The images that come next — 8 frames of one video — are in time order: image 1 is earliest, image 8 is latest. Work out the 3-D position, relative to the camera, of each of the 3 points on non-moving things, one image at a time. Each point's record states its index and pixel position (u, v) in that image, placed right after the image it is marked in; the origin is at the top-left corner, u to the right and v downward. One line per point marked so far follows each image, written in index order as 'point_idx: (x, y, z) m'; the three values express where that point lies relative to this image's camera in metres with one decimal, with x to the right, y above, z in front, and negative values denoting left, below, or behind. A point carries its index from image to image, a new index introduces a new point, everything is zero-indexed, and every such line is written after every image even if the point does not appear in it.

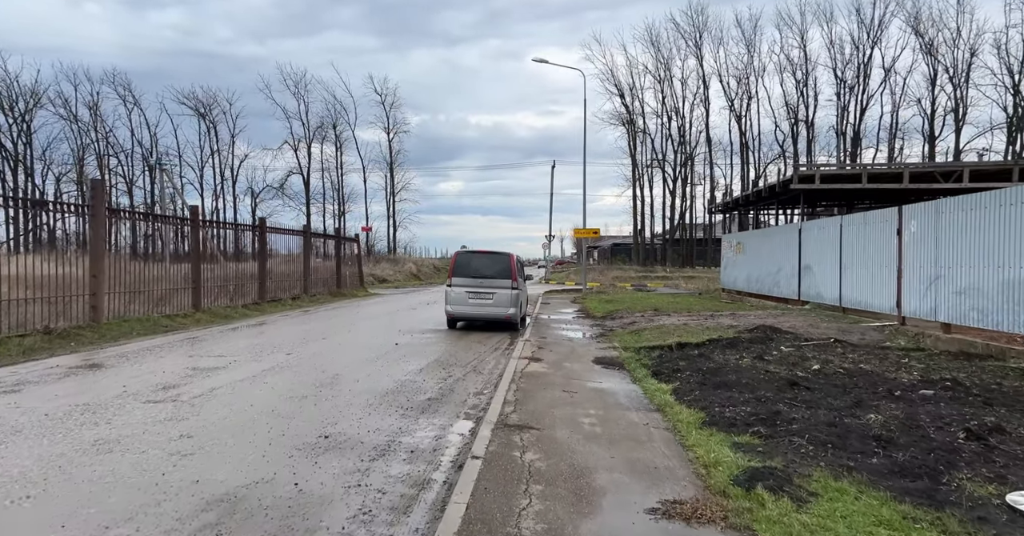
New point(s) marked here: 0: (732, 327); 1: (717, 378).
0: (+4.5, -1.3, +14.3) m
1: (+2.2, -1.2, +7.5) m
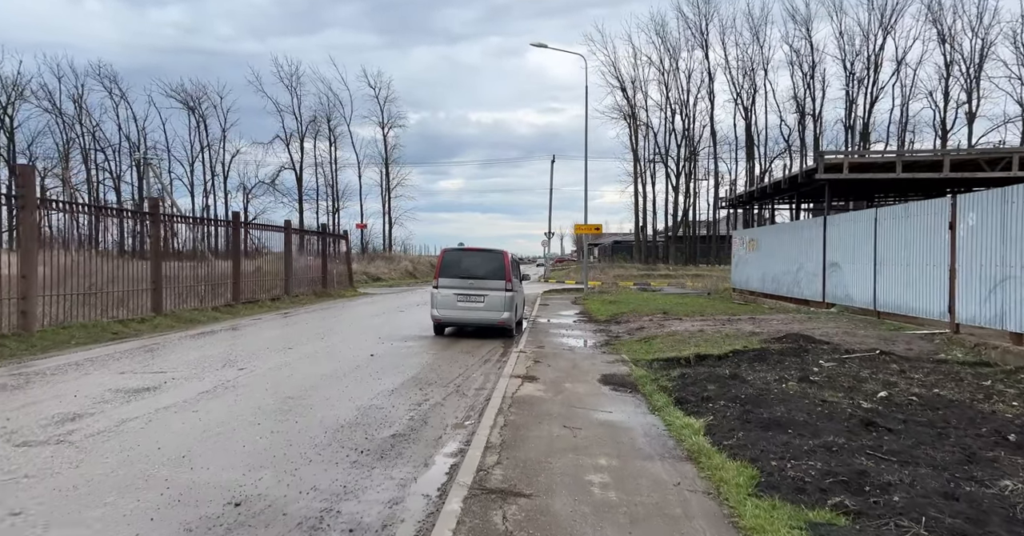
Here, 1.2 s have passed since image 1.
0: (+4.4, -1.3, +12.7) m
1: (+2.1, -1.2, +5.8) m
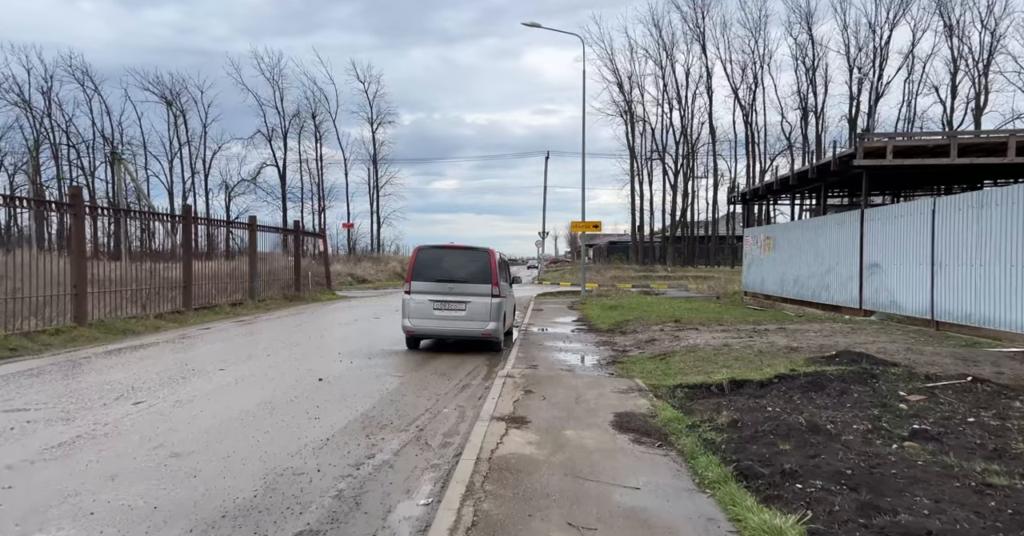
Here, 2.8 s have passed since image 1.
0: (+4.2, -1.3, +10.4) m
1: (+1.9, -1.2, +3.5) m
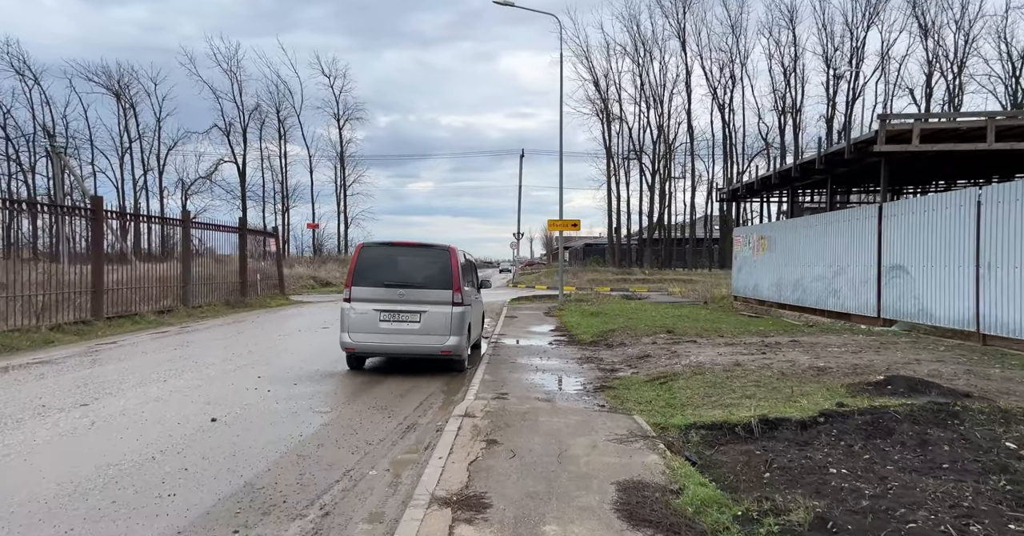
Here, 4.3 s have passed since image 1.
0: (+3.8, -1.3, +8.3) m
1: (+1.8, -1.2, +1.4) m
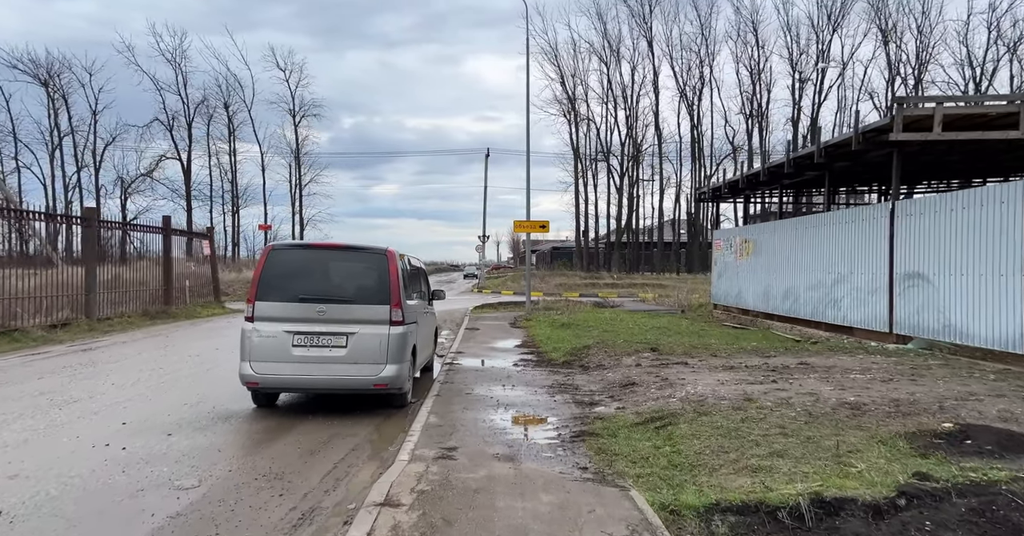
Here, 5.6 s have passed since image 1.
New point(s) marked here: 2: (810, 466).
0: (+3.3, -1.4, +6.4) m
1: (+1.6, -1.3, -0.6) m
2: (+2.2, -1.5, +5.2) m
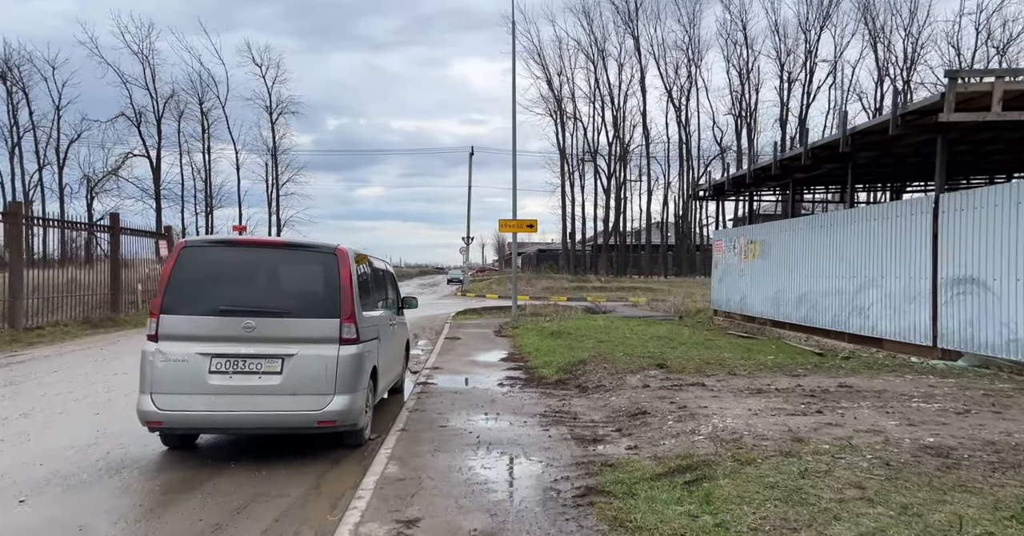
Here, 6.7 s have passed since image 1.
0: (+3.2, -1.4, +4.8) m
1: (+1.7, -1.3, -2.3) m
2: (+2.1, -1.5, +3.5) m
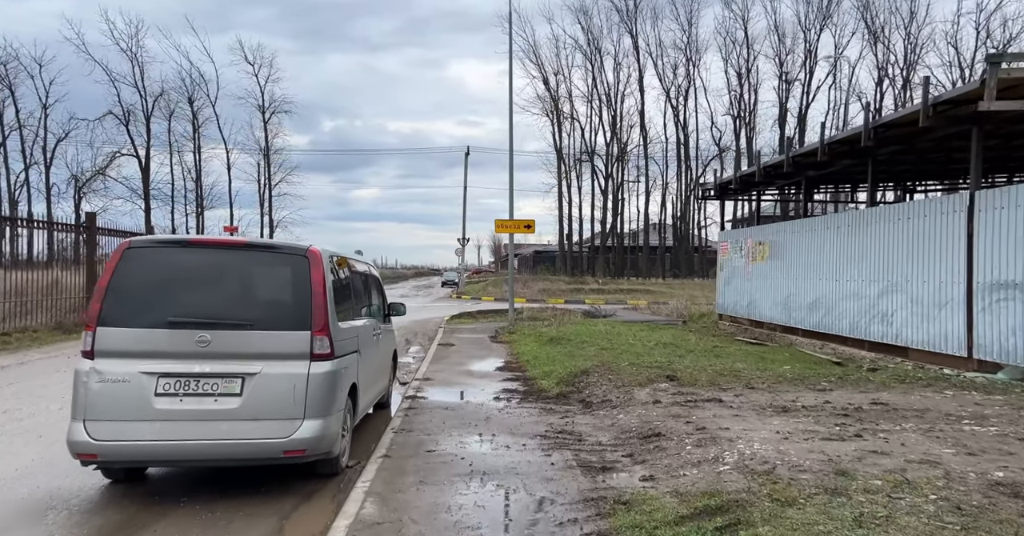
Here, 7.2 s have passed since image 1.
0: (+3.2, -1.5, +4.0) m
1: (+1.7, -1.3, -3.1) m
2: (+2.1, -1.5, +2.7) m
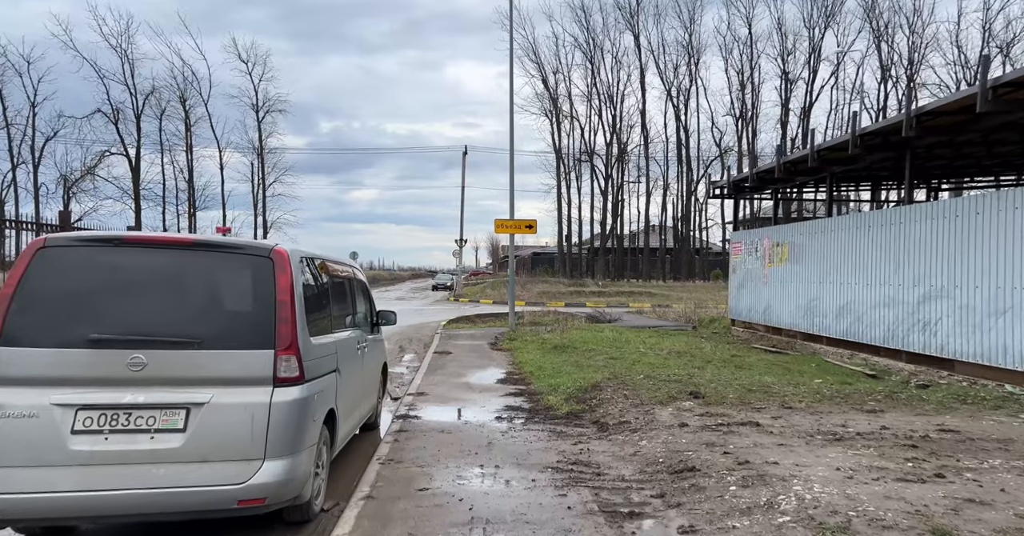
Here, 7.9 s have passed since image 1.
0: (+3.3, -1.5, +2.9) m
1: (+1.8, -1.3, -4.2) m
2: (+2.2, -1.5, +1.6) m
